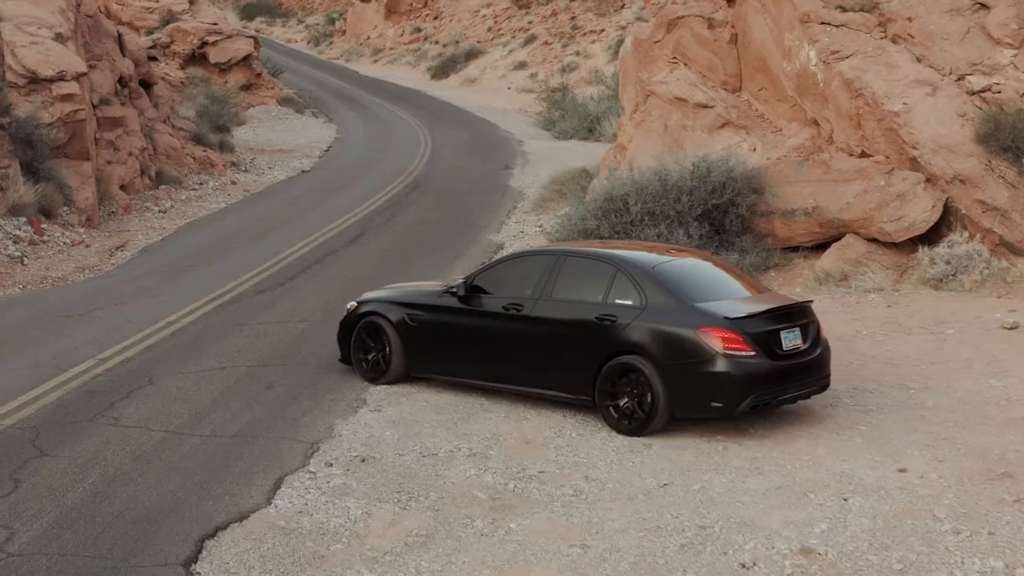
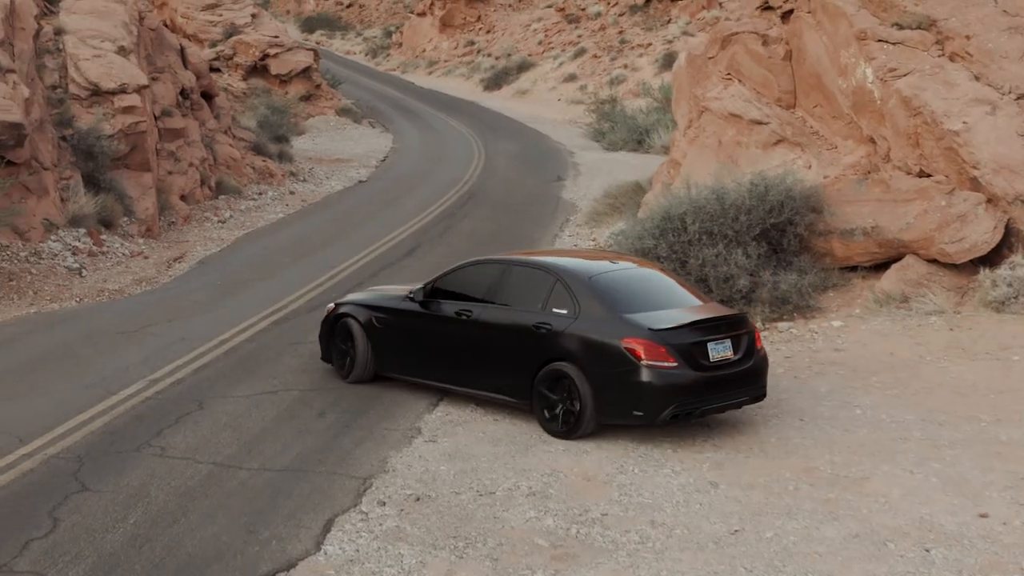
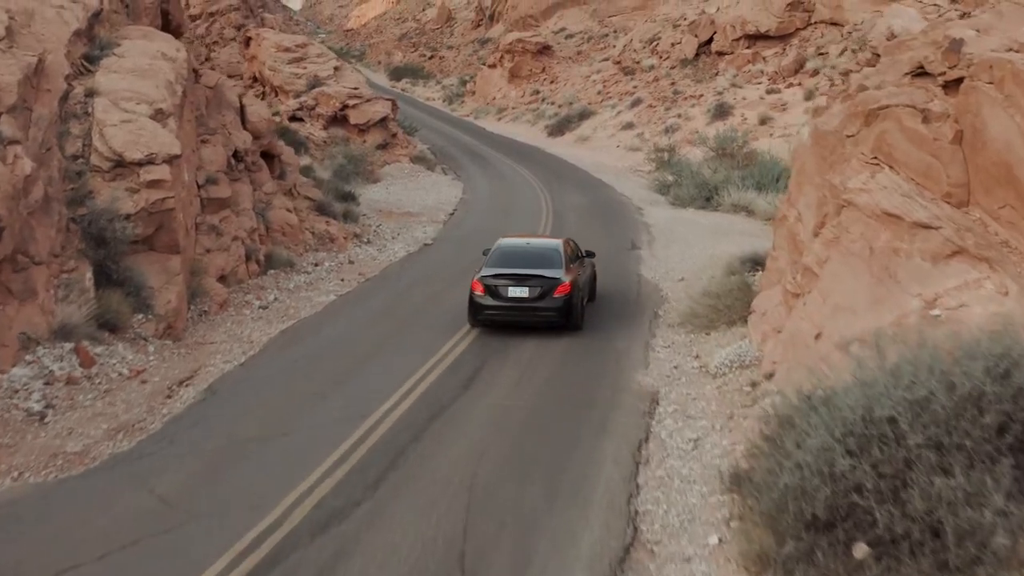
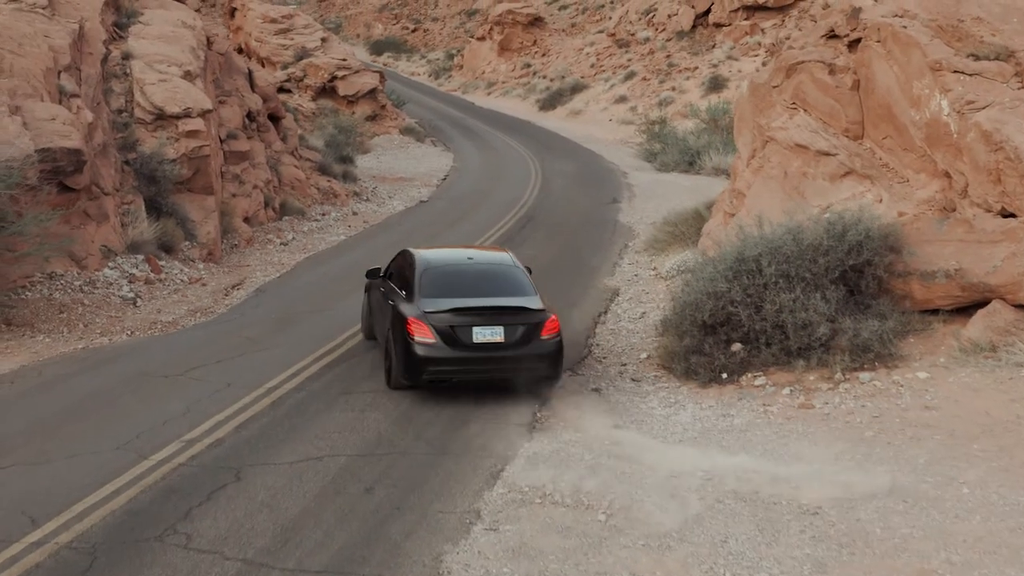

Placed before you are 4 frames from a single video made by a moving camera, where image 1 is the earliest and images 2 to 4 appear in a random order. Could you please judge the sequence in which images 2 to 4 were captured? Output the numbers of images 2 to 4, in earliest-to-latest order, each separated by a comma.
2, 4, 3
